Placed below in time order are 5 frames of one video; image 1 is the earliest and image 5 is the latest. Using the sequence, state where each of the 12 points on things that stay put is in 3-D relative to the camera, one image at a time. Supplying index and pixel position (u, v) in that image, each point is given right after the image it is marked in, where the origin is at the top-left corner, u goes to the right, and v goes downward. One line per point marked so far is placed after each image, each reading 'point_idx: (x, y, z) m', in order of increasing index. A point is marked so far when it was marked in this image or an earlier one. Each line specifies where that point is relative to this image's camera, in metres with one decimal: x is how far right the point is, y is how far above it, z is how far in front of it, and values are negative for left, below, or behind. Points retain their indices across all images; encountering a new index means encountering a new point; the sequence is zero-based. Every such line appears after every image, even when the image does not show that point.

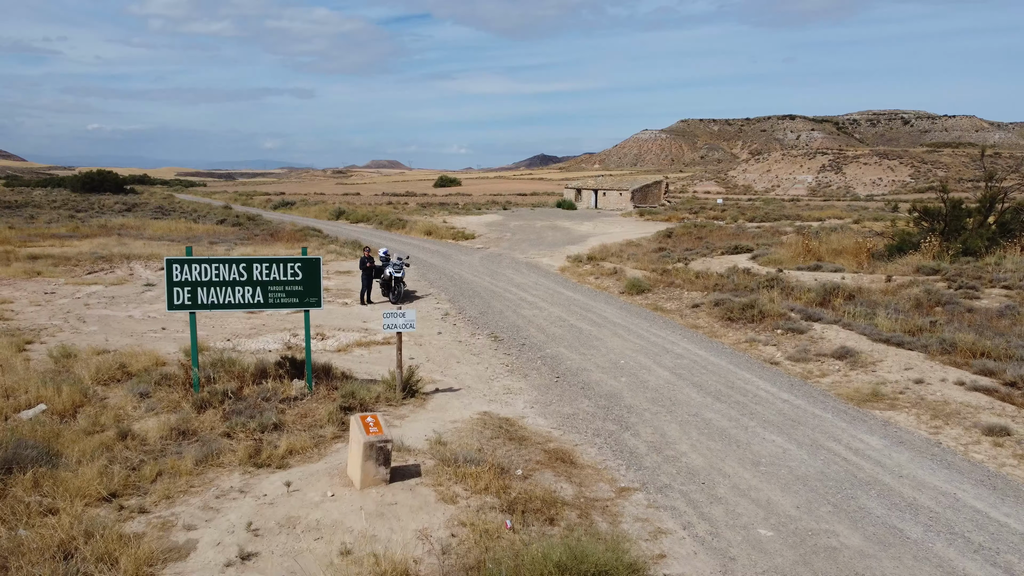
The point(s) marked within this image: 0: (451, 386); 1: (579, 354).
0: (-0.5, -0.9, +9.4) m
1: (+0.7, -0.7, +11.1) m
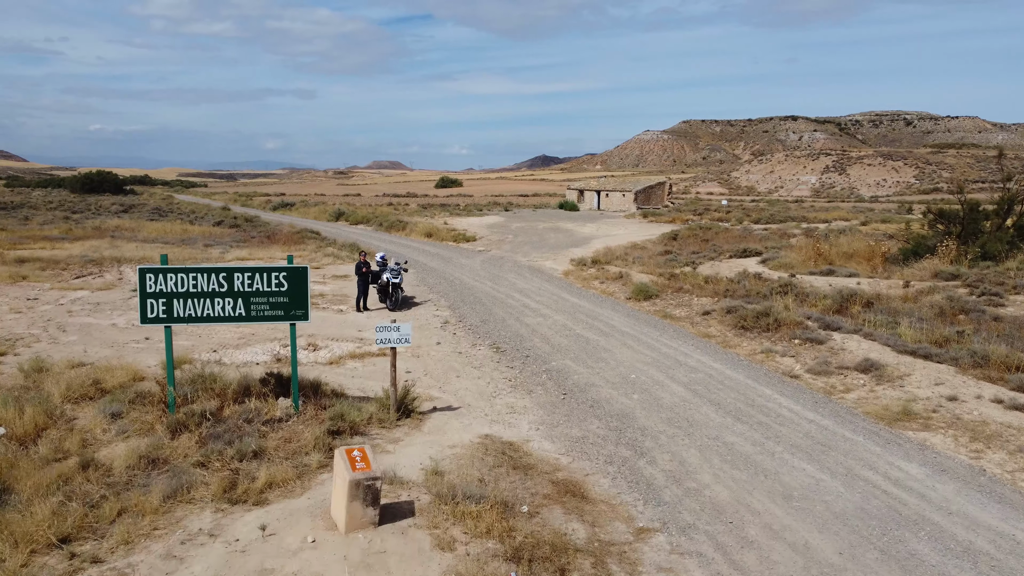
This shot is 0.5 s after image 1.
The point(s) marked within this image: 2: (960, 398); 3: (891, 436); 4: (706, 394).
0: (-0.5, -0.9, +8.7) m
1: (+0.7, -0.8, +10.4) m
2: (+3.9, -0.9, +9.4) m
3: (+2.8, -1.1, +8.2) m
4: (+1.7, -0.9, +9.3) m
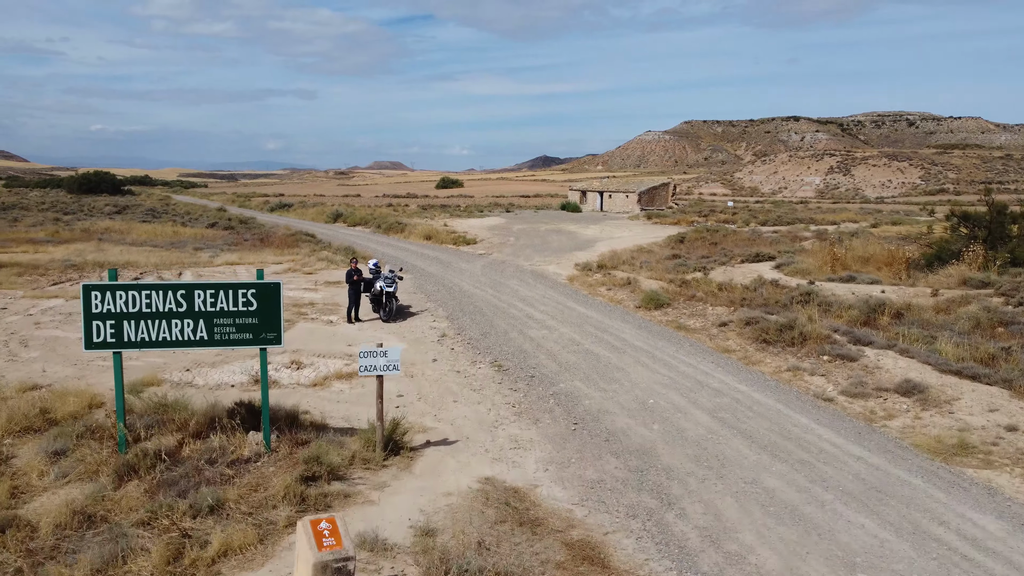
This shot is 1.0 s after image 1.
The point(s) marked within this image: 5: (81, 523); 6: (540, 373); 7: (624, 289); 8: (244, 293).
0: (-0.5, -1.1, +7.7) m
1: (+0.8, -0.9, +9.4) m
2: (+3.9, -1.1, +8.3) m
3: (+2.9, -1.2, +7.1) m
4: (+1.7, -1.0, +8.2) m
5: (-2.1, -1.2, +5.4) m
6: (+0.3, -0.8, +10.3) m
7: (+2.0, 0.0, +19.4) m
8: (-1.6, 0.0, +6.6) m
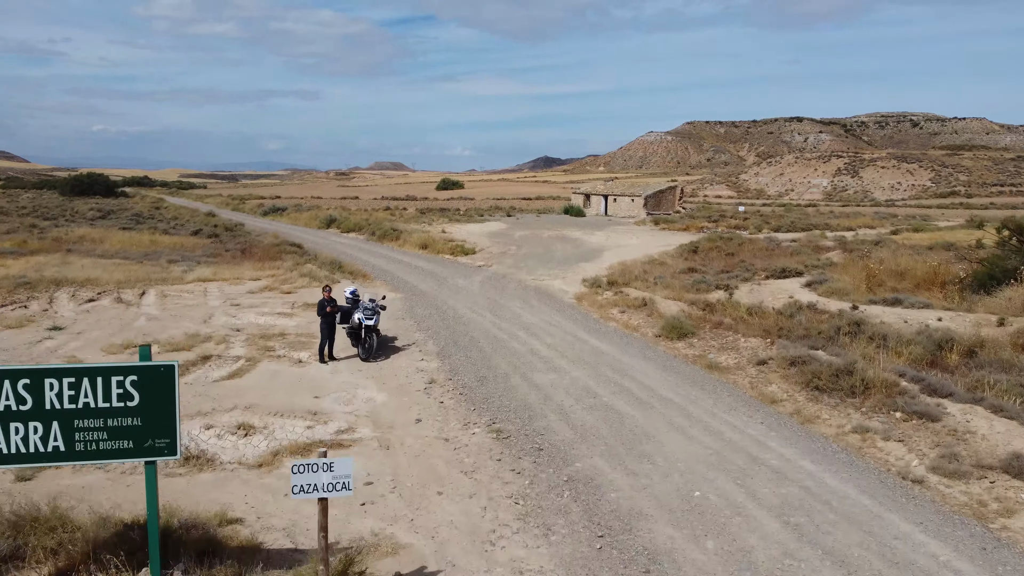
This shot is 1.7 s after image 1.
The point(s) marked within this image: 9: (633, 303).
0: (-0.5, -1.4, +5.5) m
1: (+0.8, -1.2, +7.2) m
2: (+3.9, -1.4, +6.2) m
3: (+2.9, -1.6, +5.0) m
4: (+1.7, -1.4, +6.1) m
5: (-2.1, -1.5, +3.3) m
6: (+0.3, -1.2, +8.1) m
7: (+2.0, -0.4, +17.3) m
8: (-1.6, -0.4, +4.5) m
9: (+2.0, -0.2, +18.4) m
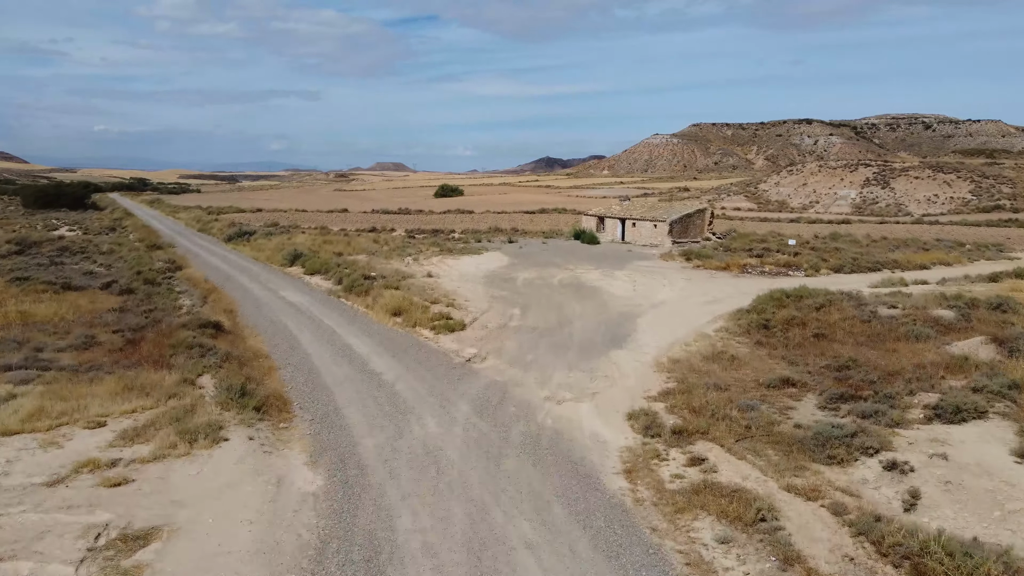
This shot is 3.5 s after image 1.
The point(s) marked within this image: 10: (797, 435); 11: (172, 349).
0: (-0.4, -3.2, -2.8) m
1: (+0.8, -3.0, -1.1) m
2: (+3.9, -3.2, -2.1) m
3: (+2.9, -3.4, -3.3) m
4: (+1.7, -3.2, -2.2) m
5: (-2.1, -3.3, -5.0) m
6: (+0.3, -3.0, -0.1) m
7: (+2.1, -2.2, +9.0) m
8: (-1.6, -2.2, -3.8) m
9: (+2.1, -2.0, +10.1) m
10: (+3.4, -1.7, +13.1) m
11: (-5.6, -0.9, +18.2) m
